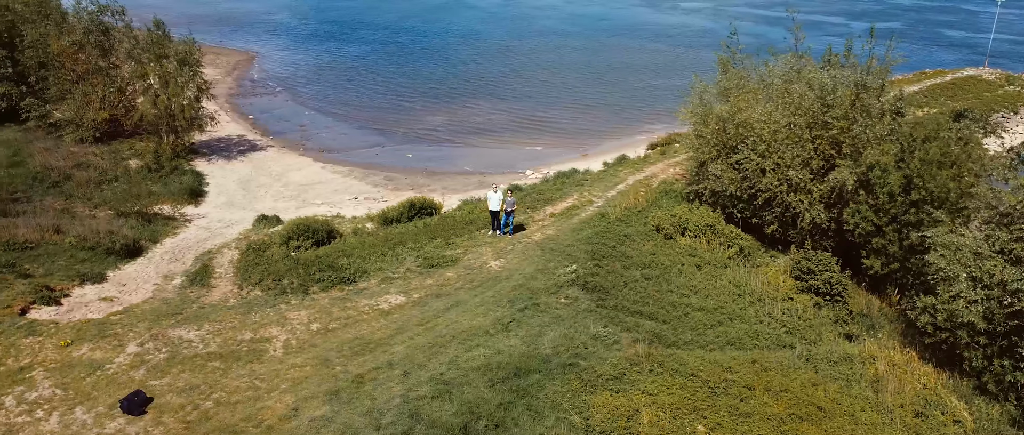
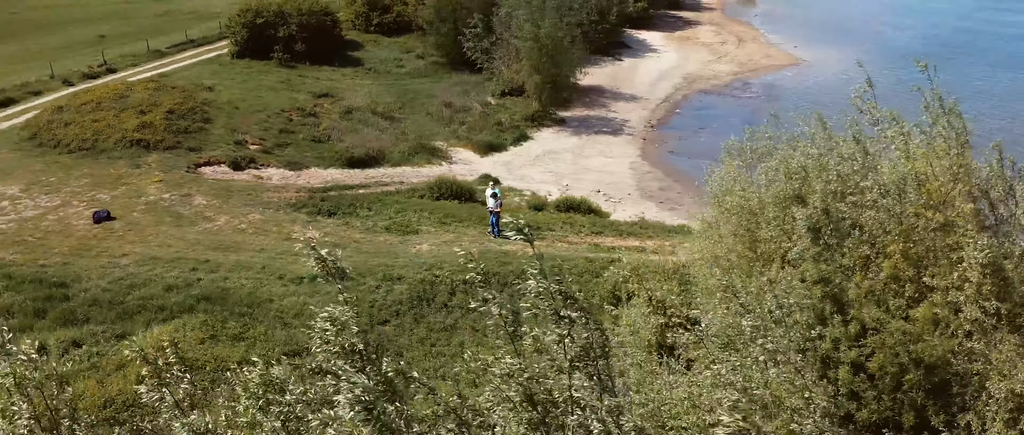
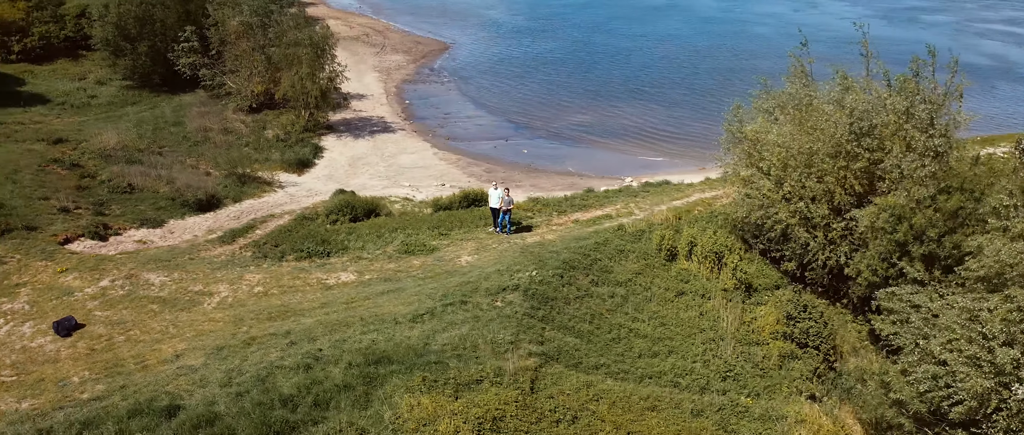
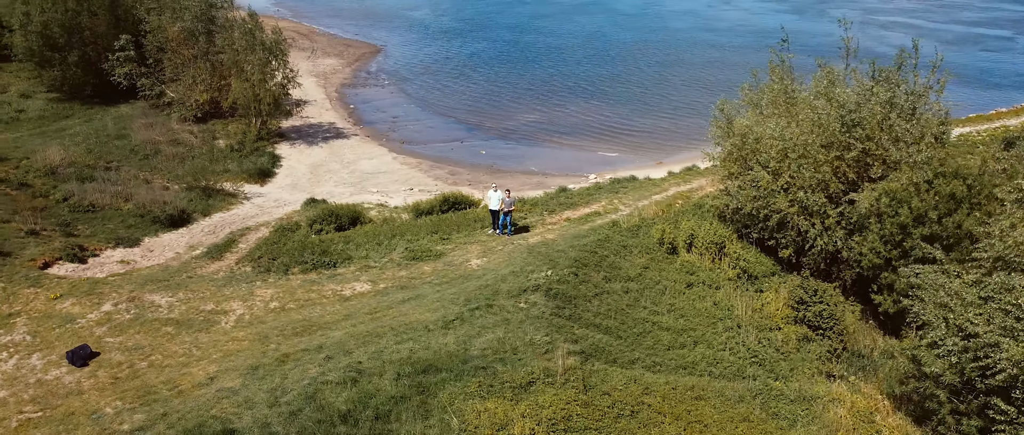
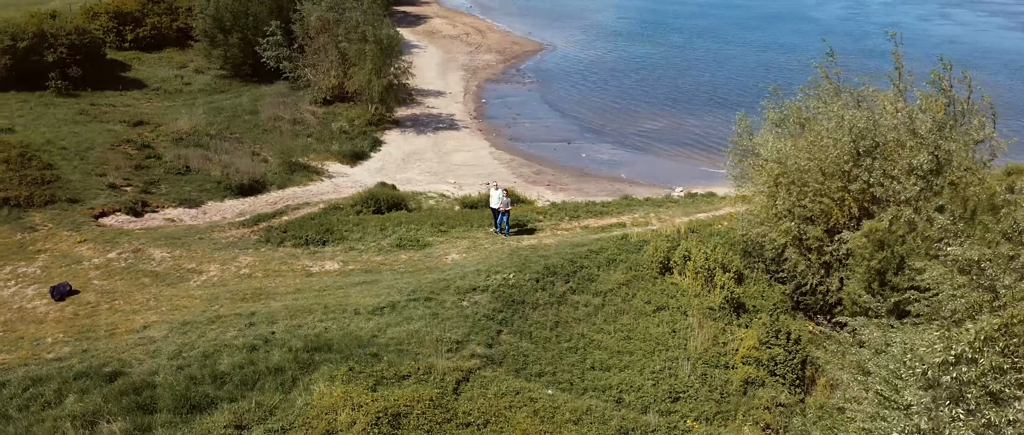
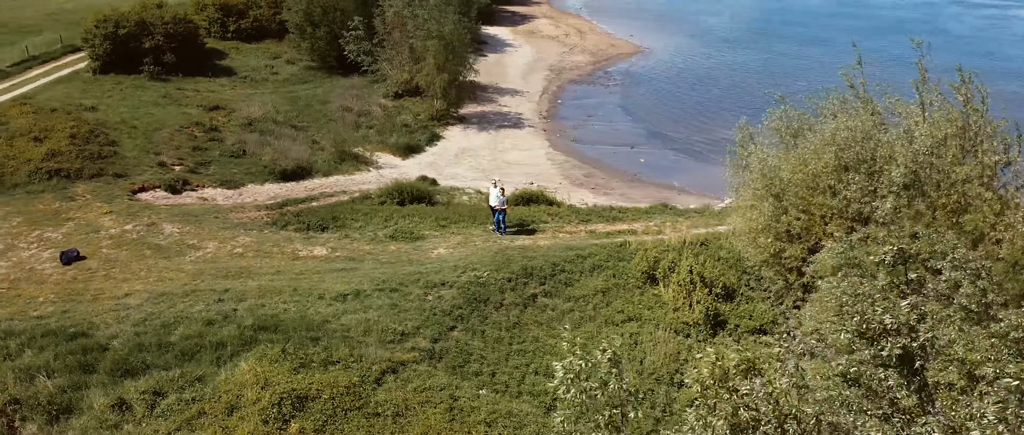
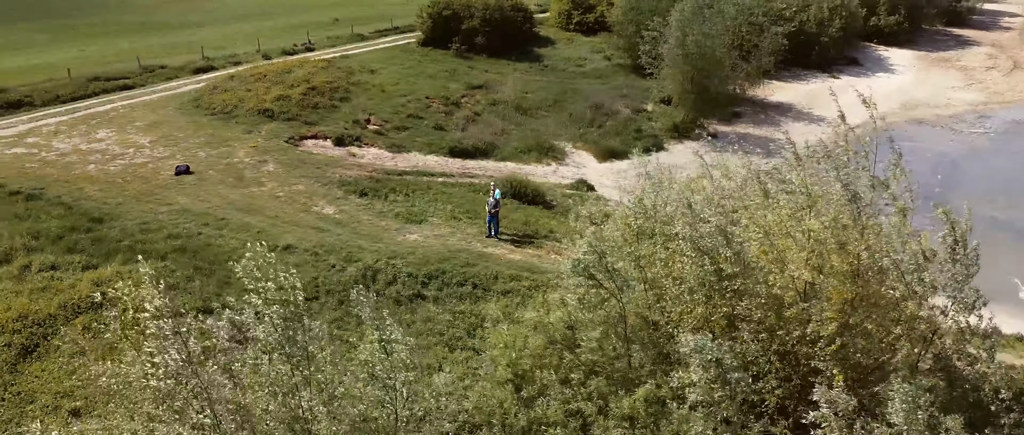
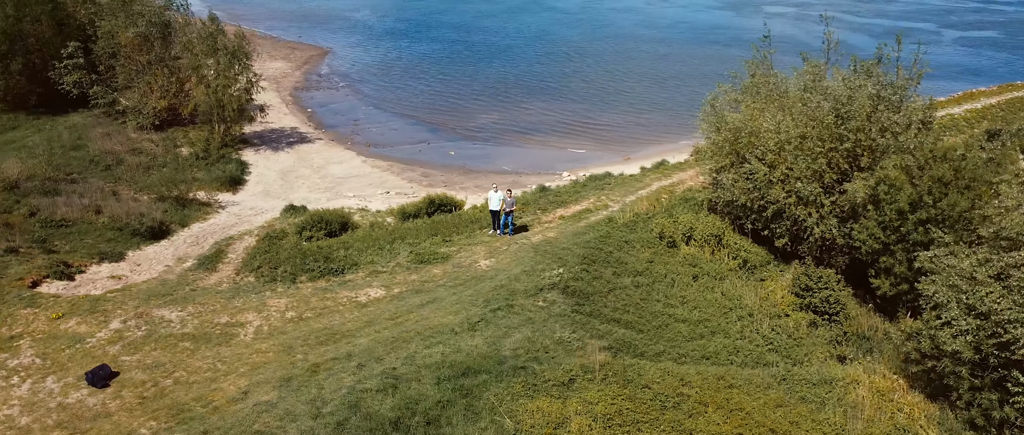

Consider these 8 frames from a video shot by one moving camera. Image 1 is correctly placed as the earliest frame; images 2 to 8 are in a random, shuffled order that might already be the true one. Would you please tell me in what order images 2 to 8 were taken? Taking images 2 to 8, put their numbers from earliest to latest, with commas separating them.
8, 4, 3, 5, 6, 2, 7
